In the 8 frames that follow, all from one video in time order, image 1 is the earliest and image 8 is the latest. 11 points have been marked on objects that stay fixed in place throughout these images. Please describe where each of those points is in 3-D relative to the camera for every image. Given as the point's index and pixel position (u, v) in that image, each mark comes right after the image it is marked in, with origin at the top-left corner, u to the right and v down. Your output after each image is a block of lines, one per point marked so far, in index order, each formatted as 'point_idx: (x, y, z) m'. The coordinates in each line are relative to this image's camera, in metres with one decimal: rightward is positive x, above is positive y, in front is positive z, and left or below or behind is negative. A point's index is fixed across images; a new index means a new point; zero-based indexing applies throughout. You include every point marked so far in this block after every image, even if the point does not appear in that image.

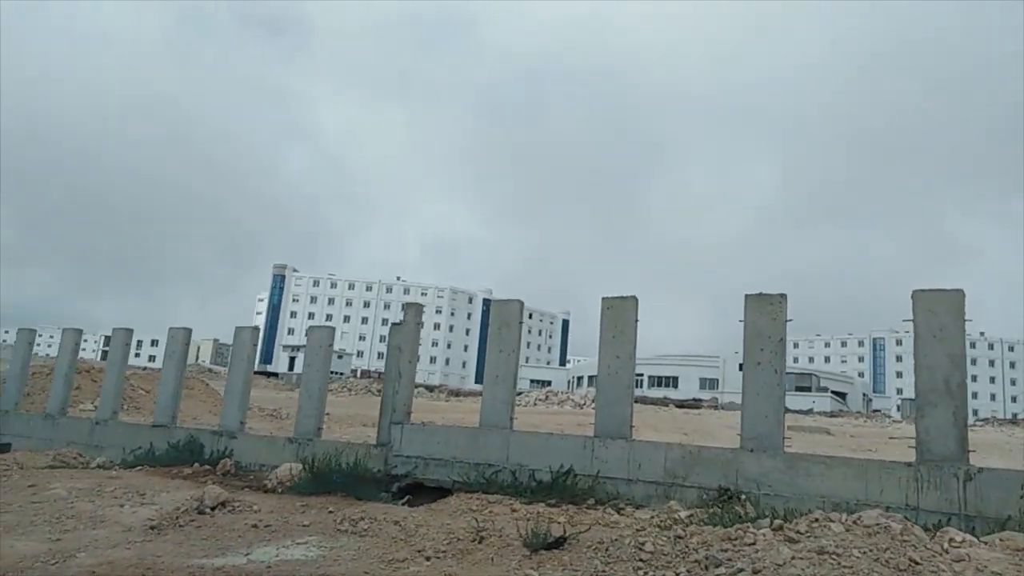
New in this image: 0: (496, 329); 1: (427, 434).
0: (-0.2, -0.6, +10.2) m
1: (-1.2, -2.0, +10.4) m
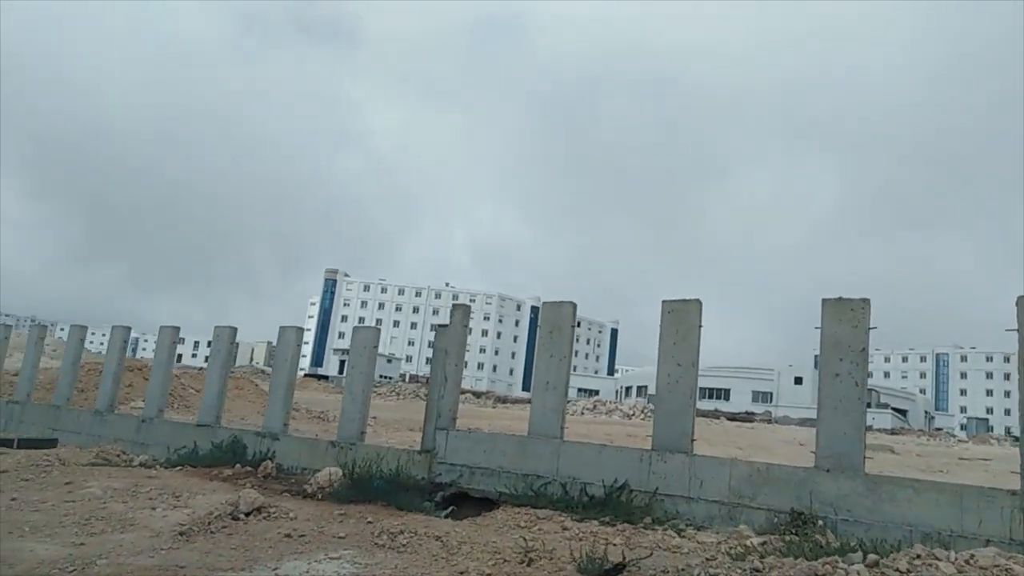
0: (+0.5, -0.6, +9.6) m
1: (-0.5, -2.0, +9.9) m
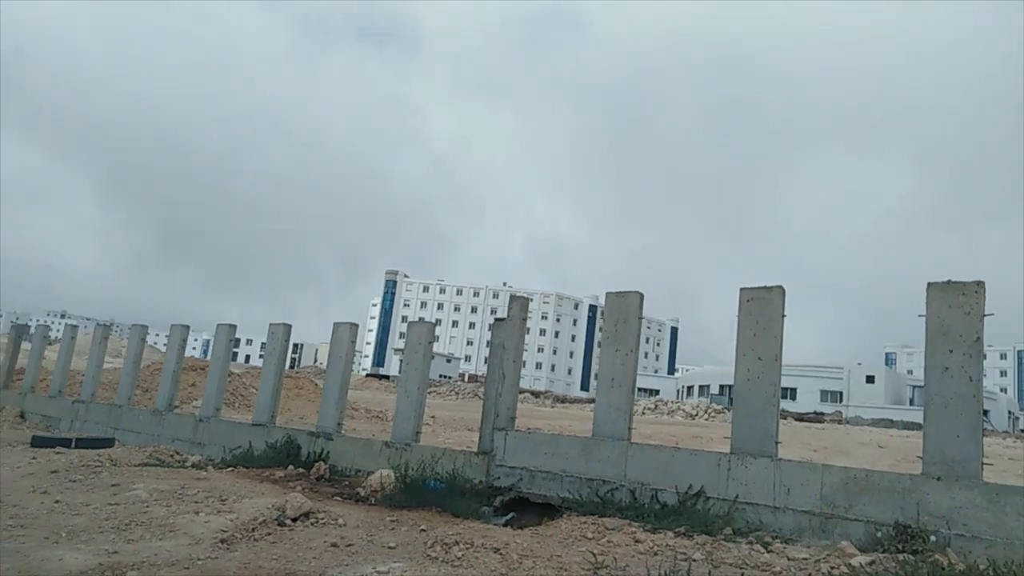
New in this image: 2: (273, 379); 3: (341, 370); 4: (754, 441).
0: (+1.2, -0.4, +8.9) m
1: (+0.3, -1.9, +9.2) m
2: (-4.2, -1.6, +13.2) m
3: (-2.7, -1.3, +11.7) m
4: (+2.5, -1.6, +7.6) m
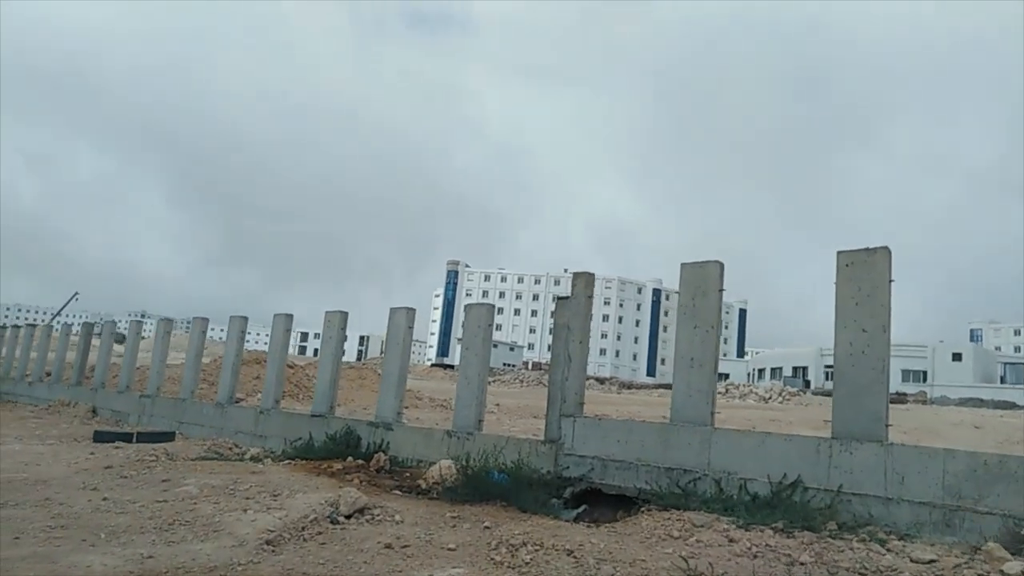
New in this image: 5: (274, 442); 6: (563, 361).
0: (+1.9, -0.1, +8.1) m
1: (+1.0, -1.6, +8.5) m
2: (-3.1, -1.4, +12.8) m
3: (-1.7, -1.0, +11.2) m
4: (+3.1, -1.2, +6.7) m
5: (-4.3, -2.8, +13.5) m
6: (+0.6, -0.9, +9.1) m
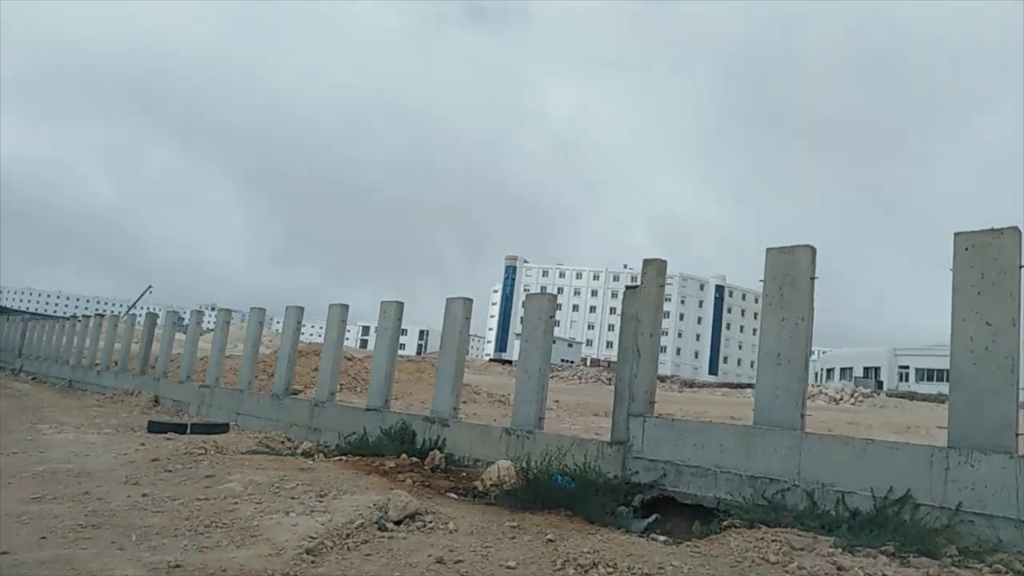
0: (+2.5, 0.0, +7.2) m
1: (+1.7, -1.5, +7.7) m
2: (-2.1, -1.2, +12.3) m
3: (-0.8, -0.9, +10.6) m
4: (+3.6, -1.1, +5.8) m
5: (-3.2, -2.6, +13.1) m
6: (+1.3, -0.8, +8.3) m
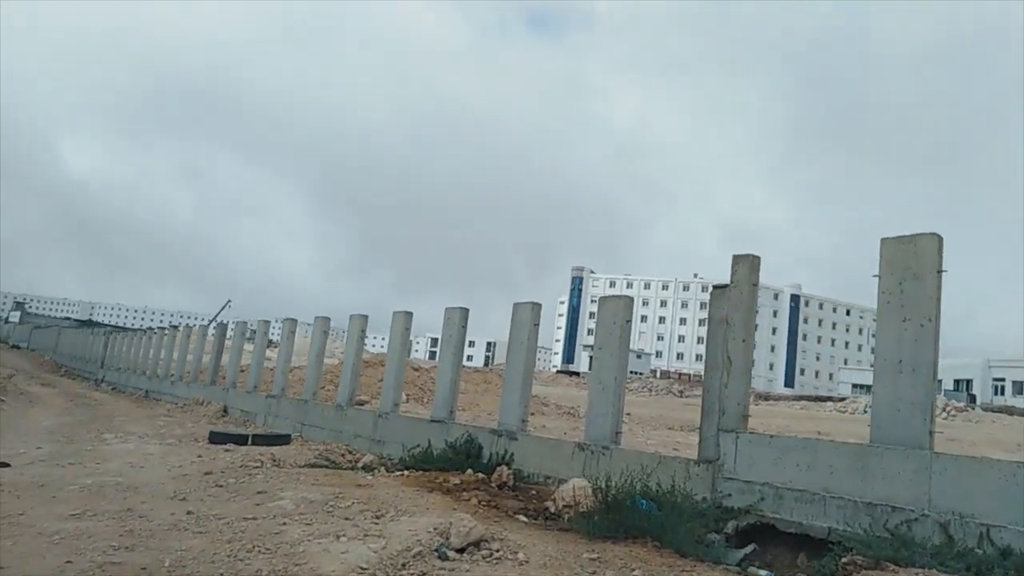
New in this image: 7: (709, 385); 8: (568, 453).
0: (+3.2, 0.0, +6.2) m
1: (+2.4, -1.5, +6.8) m
2: (-1.0, -1.3, +11.7) m
3: (+0.2, -0.9, +9.9) m
4: (+4.1, -1.0, +4.6) m
5: (-2.0, -2.7, +12.6) m
6: (+2.1, -0.7, +7.4) m
7: (+2.0, -1.0, +7.5) m
8: (+0.7, -1.9, +8.7) m
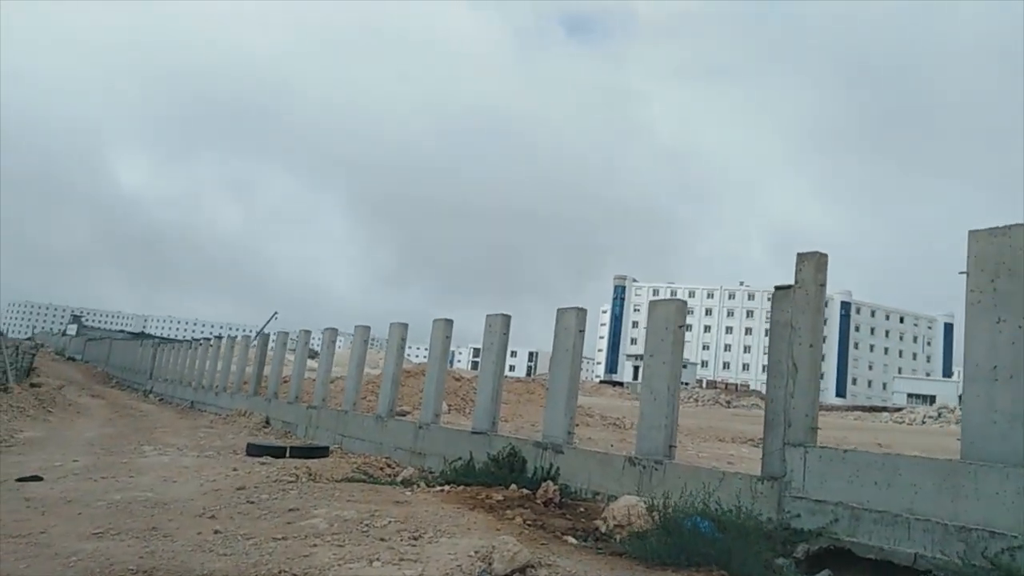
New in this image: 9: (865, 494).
0: (+3.5, +0.1, +5.5) m
1: (+2.8, -1.5, +6.1) m
2: (-0.3, -1.4, +11.2) m
3: (+0.7, -1.0, +9.3) m
4: (+4.4, -1.0, +3.9) m
5: (-1.3, -2.8, +12.2) m
6: (+2.5, -0.8, +6.8) m
7: (+2.4, -1.0, +6.9) m
8: (+1.2, -2.0, +8.2) m
9: (+2.8, -1.6, +6.0) m
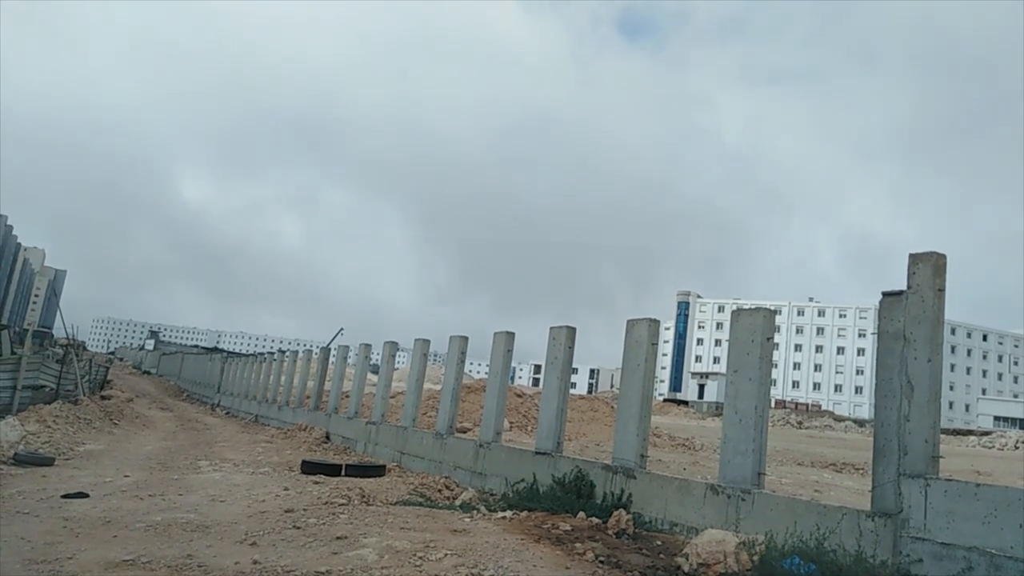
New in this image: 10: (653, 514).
0: (+4.0, 0.0, +4.6) m
1: (+3.3, -1.5, +5.2) m
2: (+0.6, -1.5, +10.5) m
3: (+1.5, -1.1, +8.6) m
4: (+4.7, -1.0, +2.8) m
5: (-0.3, -3.0, +11.5) m
6: (+3.1, -0.8, +5.9) m
7: (+3.0, -1.0, +6.0) m
8: (+1.8, -2.0, +7.3) m
9: (+3.3, -1.7, +5.0) m
10: (+1.5, -2.4, +7.9) m
